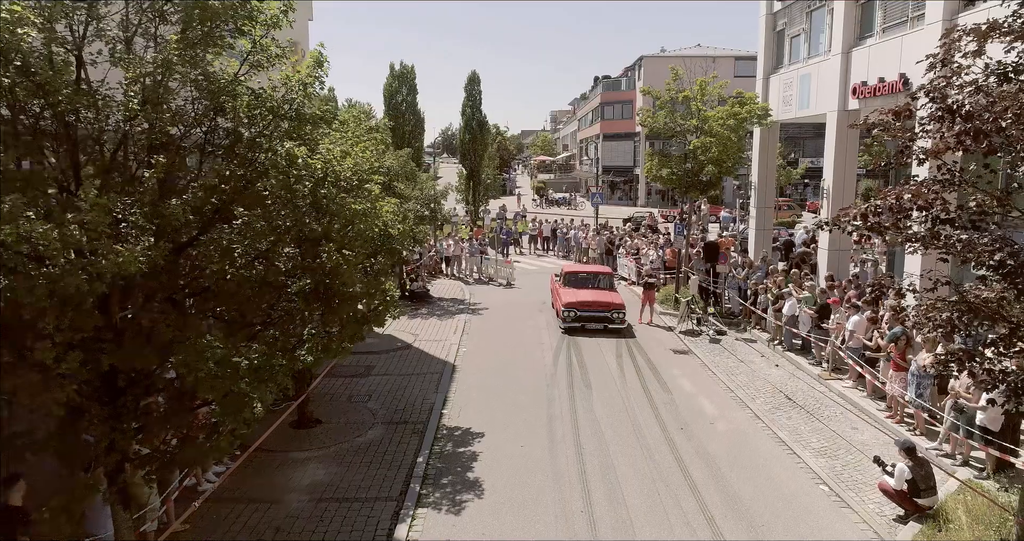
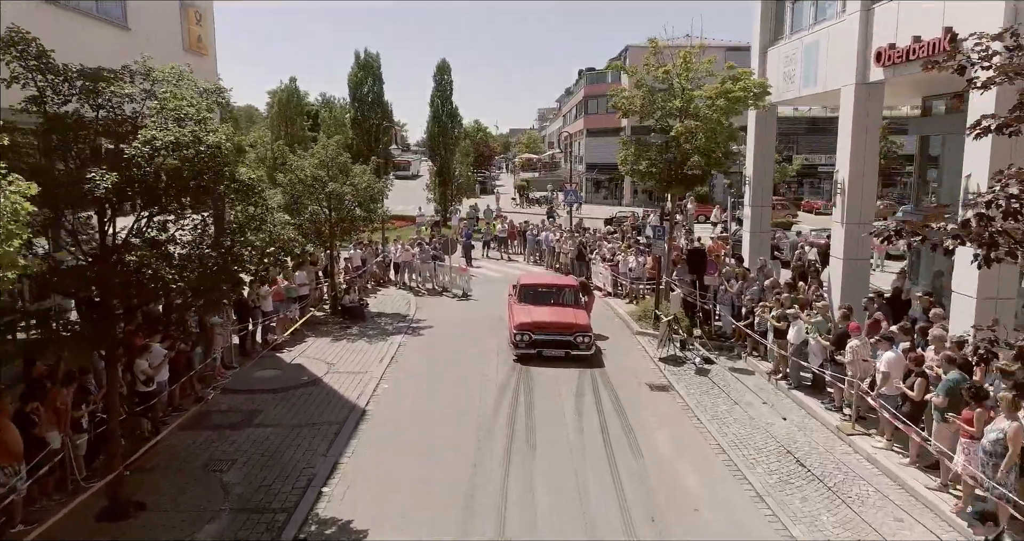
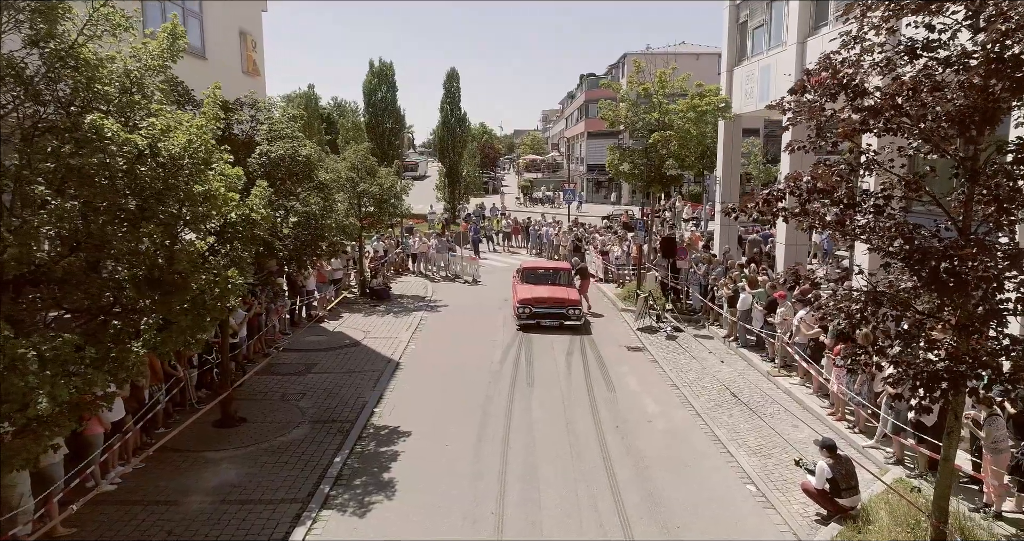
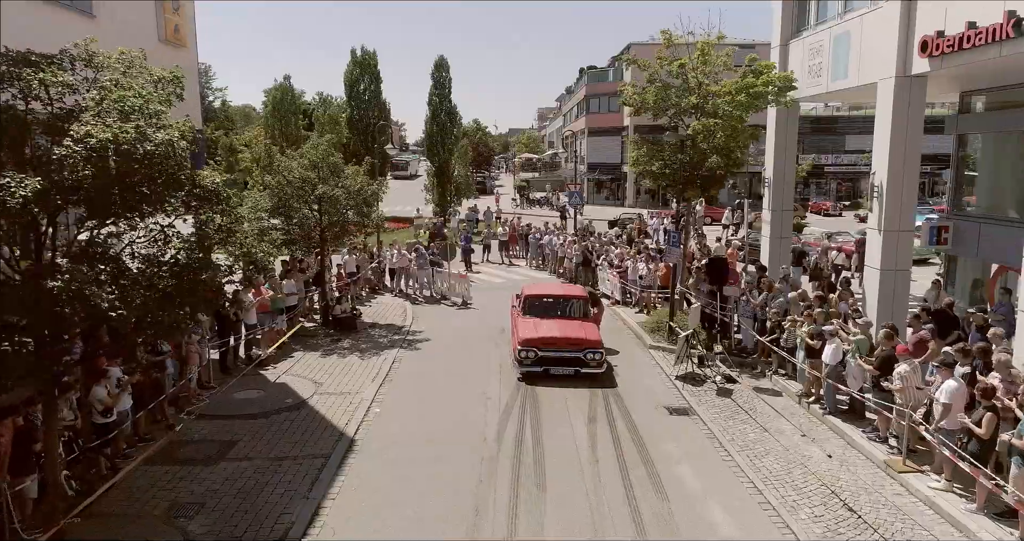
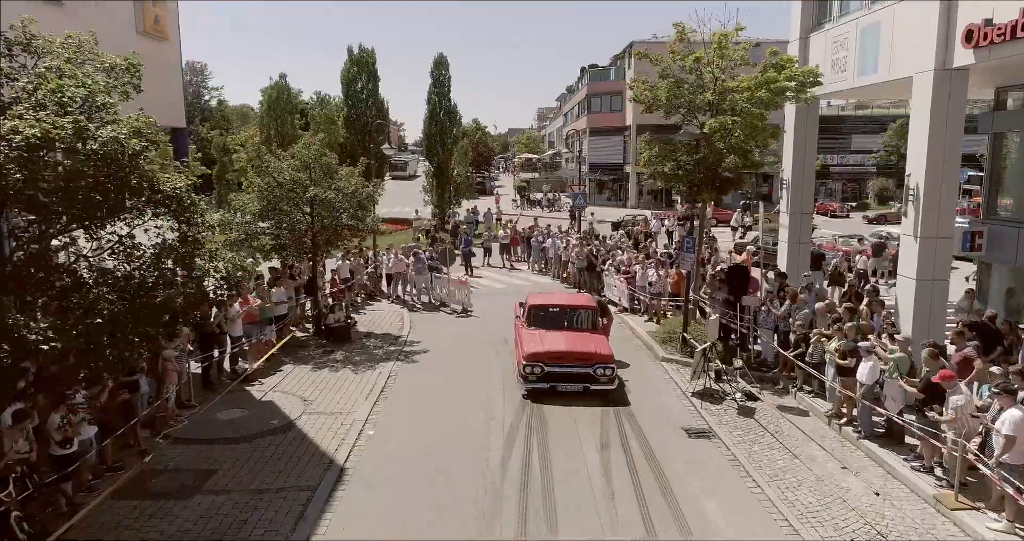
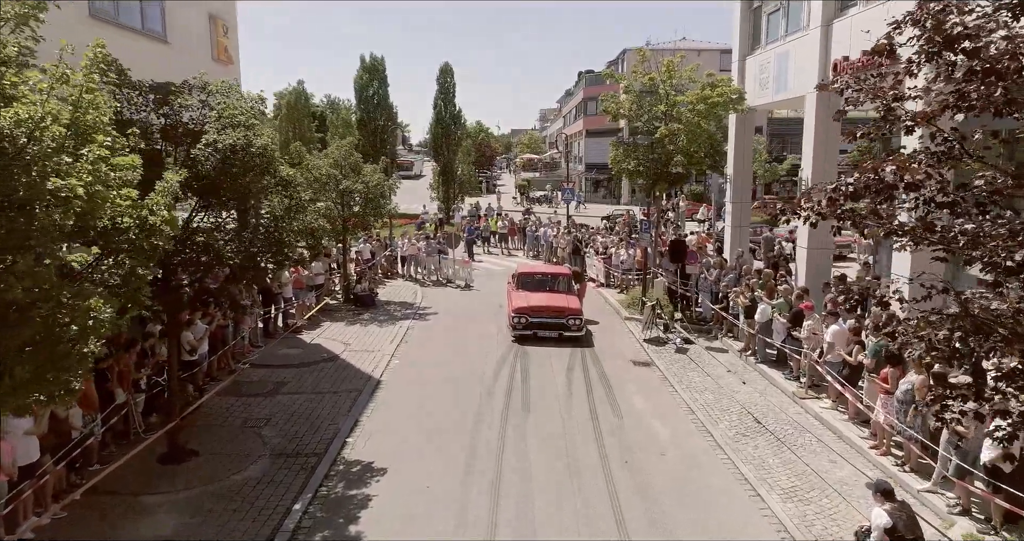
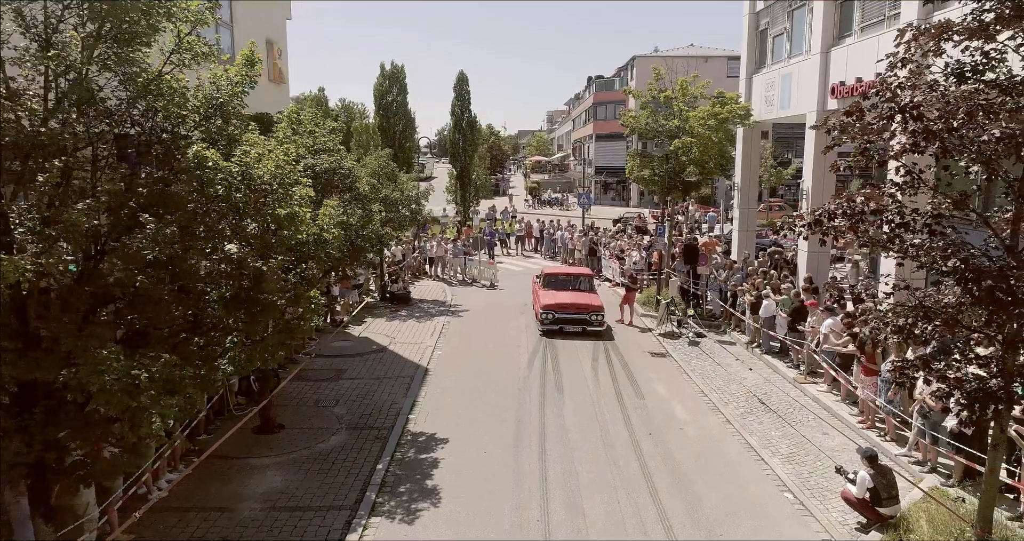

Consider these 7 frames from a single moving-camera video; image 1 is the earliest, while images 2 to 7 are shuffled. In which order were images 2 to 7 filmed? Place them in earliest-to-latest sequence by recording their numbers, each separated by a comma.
7, 3, 6, 2, 4, 5
